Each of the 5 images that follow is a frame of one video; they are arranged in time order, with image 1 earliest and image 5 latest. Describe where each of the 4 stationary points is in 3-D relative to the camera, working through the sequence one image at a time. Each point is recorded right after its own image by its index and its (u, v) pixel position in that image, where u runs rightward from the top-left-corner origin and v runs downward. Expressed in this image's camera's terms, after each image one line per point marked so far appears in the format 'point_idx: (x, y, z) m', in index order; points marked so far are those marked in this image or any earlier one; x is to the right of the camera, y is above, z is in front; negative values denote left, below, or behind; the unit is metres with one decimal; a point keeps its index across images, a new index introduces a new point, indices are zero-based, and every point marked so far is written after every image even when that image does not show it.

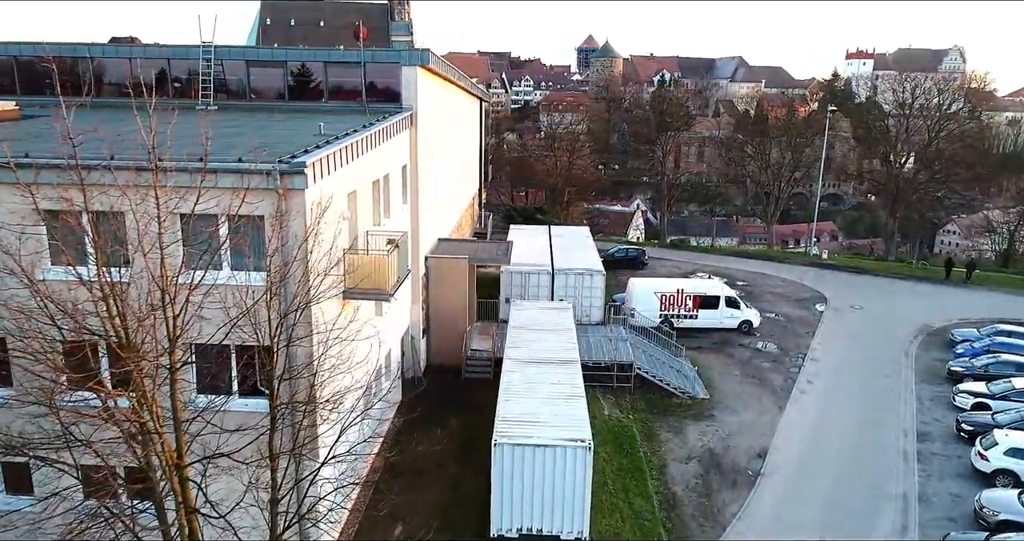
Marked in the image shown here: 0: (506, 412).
0: (-0.2, -2.8, +14.2) m
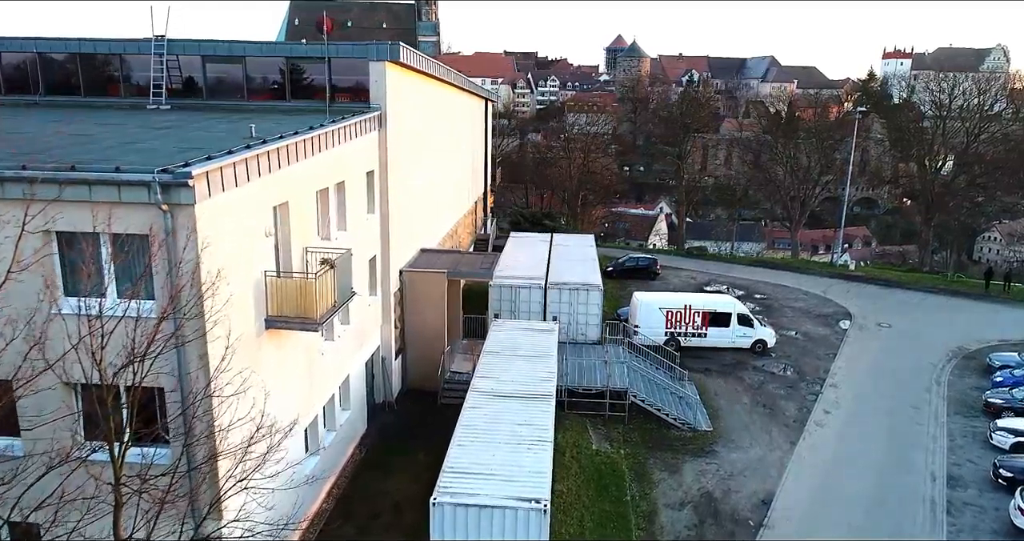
0: (-1.0, -3.2, +12.2) m
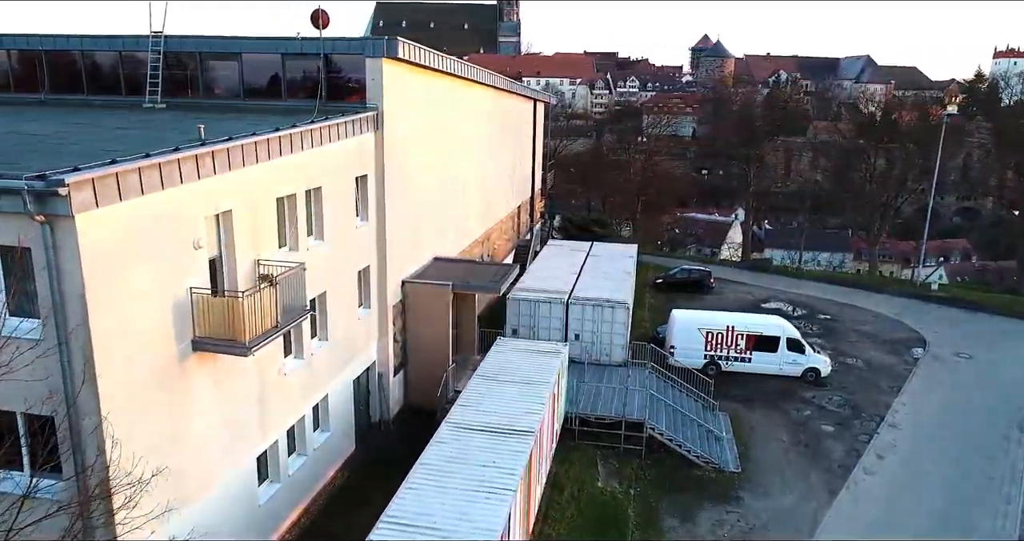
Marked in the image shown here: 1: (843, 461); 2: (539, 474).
0: (-1.7, -3.6, +10.8) m
1: (+8.7, -5.0, +18.7) m
2: (+0.5, -3.9, +13.8) m
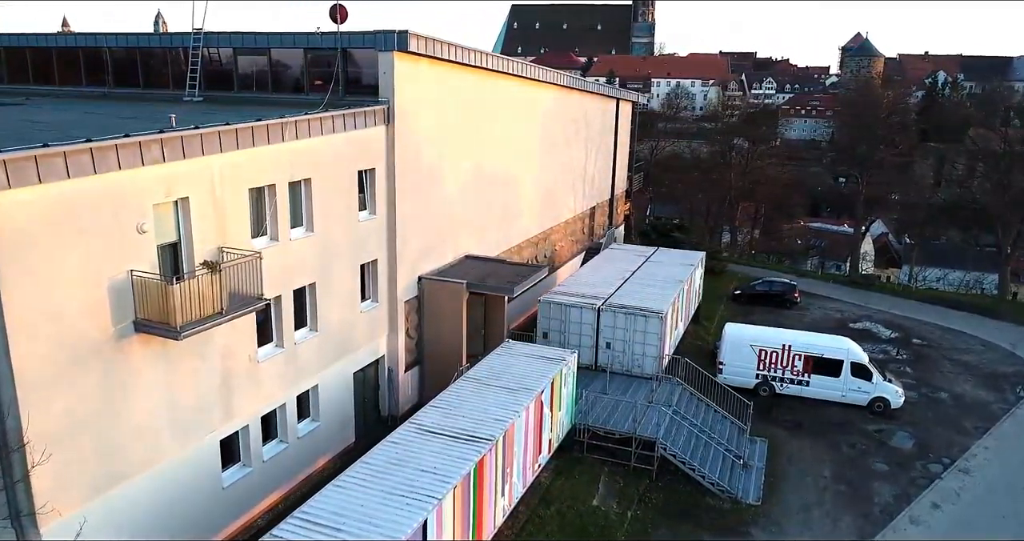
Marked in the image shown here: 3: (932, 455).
0: (-2.9, -3.5, +10.6) m
1: (+8.7, -5.4, +16.5) m
2: (-0.2, -4.0, +13.2) m
3: (+11.2, -4.9, +19.0) m
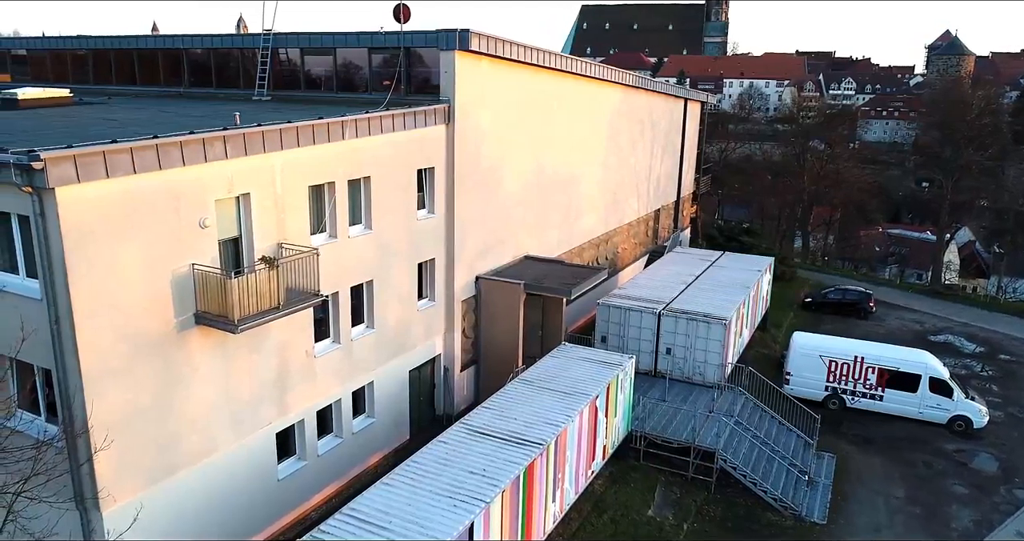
0: (-2.2, -3.4, +10.6) m
1: (+9.8, -5.6, +15.4) m
2: (+0.8, -4.0, +12.9) m
3: (+12.5, -5.2, +17.7) m
